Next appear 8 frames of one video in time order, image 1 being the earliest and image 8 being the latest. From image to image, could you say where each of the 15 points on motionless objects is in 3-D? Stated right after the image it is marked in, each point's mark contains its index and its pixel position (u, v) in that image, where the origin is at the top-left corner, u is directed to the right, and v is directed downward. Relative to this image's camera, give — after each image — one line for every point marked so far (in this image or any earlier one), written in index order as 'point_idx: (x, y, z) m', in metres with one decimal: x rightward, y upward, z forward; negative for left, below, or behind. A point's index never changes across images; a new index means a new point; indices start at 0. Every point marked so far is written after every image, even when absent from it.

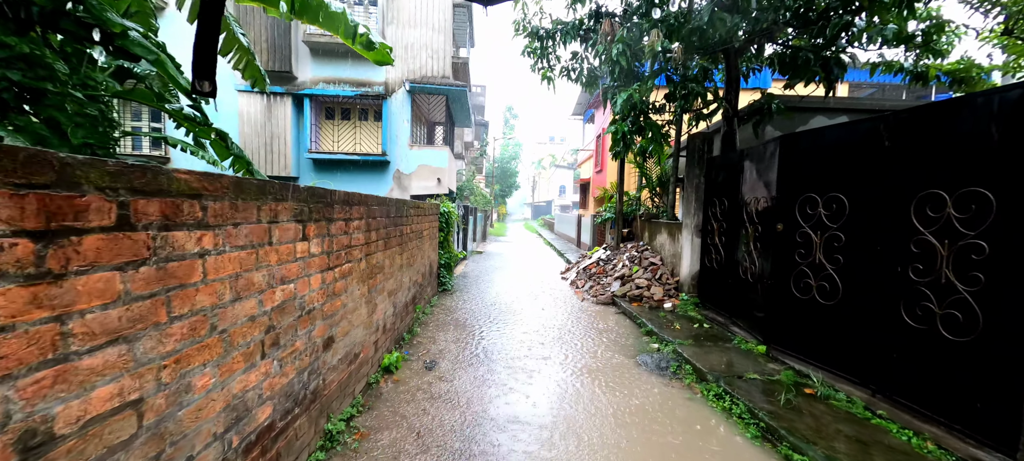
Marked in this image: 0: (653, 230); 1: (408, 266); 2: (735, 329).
0: (+2.6, 0.0, +7.3) m
1: (-1.2, -0.4, +4.7) m
2: (+2.6, -1.2, +4.7) m
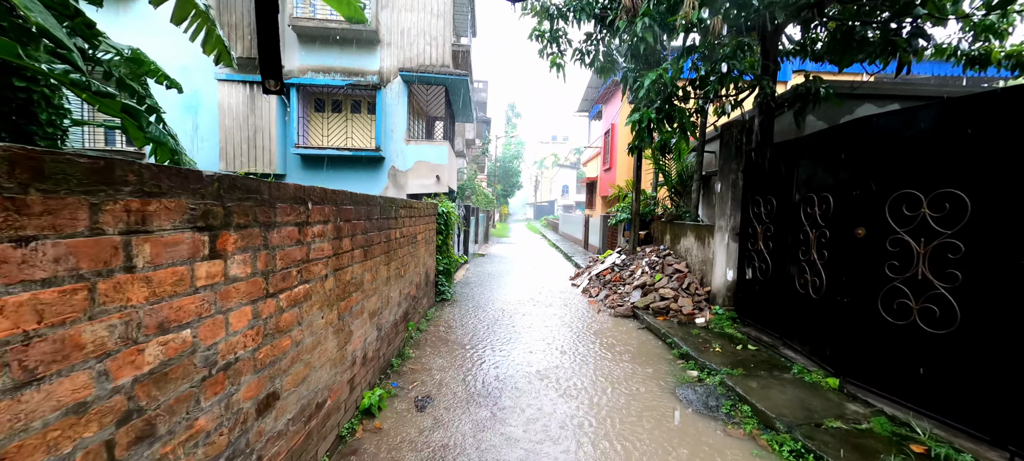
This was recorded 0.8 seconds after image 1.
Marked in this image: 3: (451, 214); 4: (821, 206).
0: (+2.7, 0.0, +6.5) m
1: (-1.1, -0.5, +3.9) m
2: (+2.7, -1.2, +3.9) m
3: (-1.0, +0.3, +6.9) m
4: (+2.8, +0.2, +3.5) m
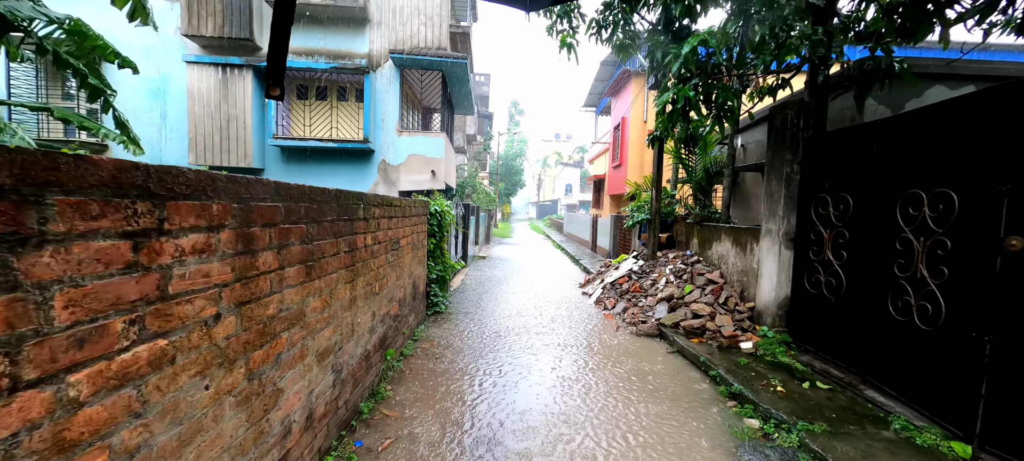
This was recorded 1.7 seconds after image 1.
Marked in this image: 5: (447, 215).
0: (+2.8, -0.1, +5.6) m
1: (-1.1, -0.5, +3.0) m
2: (+2.8, -1.3, +3.0) m
3: (-1.0, +0.3, +6.0) m
4: (+2.8, +0.2, +2.6) m
5: (-1.0, +0.2, +5.9) m
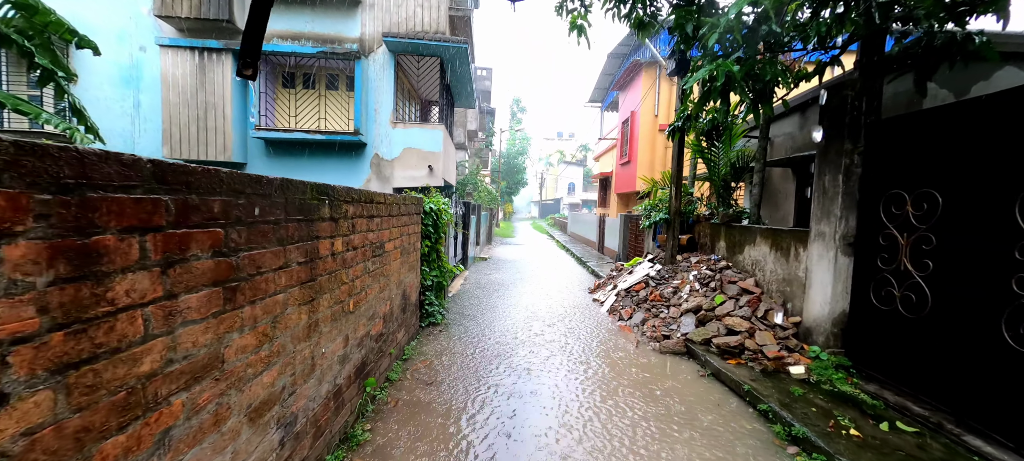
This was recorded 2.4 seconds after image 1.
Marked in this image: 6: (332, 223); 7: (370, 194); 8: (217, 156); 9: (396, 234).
0: (+2.8, -0.1, +4.9) m
1: (-1.0, -0.5, +2.4) m
2: (+2.8, -1.3, +2.3) m
3: (-0.9, +0.3, +5.4) m
4: (+2.9, +0.1, +2.0) m
5: (-0.9, +0.2, +5.3) m
6: (-1.0, 0.0, +2.2) m
7: (-1.0, +0.3, +2.8) m
8: (-5.0, +1.3, +6.6) m
9: (-1.0, 0.0, +3.5) m
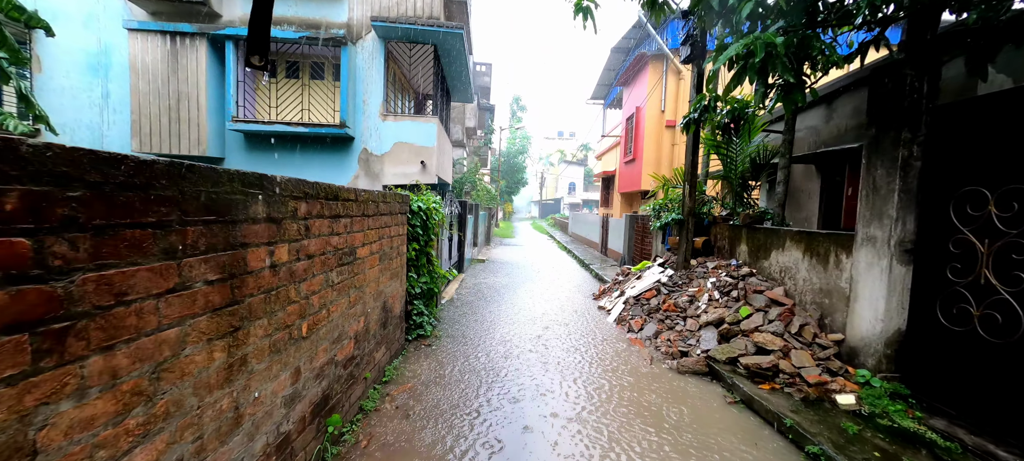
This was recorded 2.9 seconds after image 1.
0: (+2.8, -0.1, +4.4) m
1: (-1.0, -0.6, +1.9) m
2: (+2.8, -1.3, +1.8) m
3: (-0.9, +0.2, +4.8) m
4: (+2.9, +0.1, +1.5) m
5: (-0.9, +0.2, +4.8) m
6: (-1.0, 0.0, +1.7) m
7: (-1.0, +0.2, +2.3) m
8: (-5.0, +1.3, +6.1) m
9: (-1.0, 0.0, +2.9) m
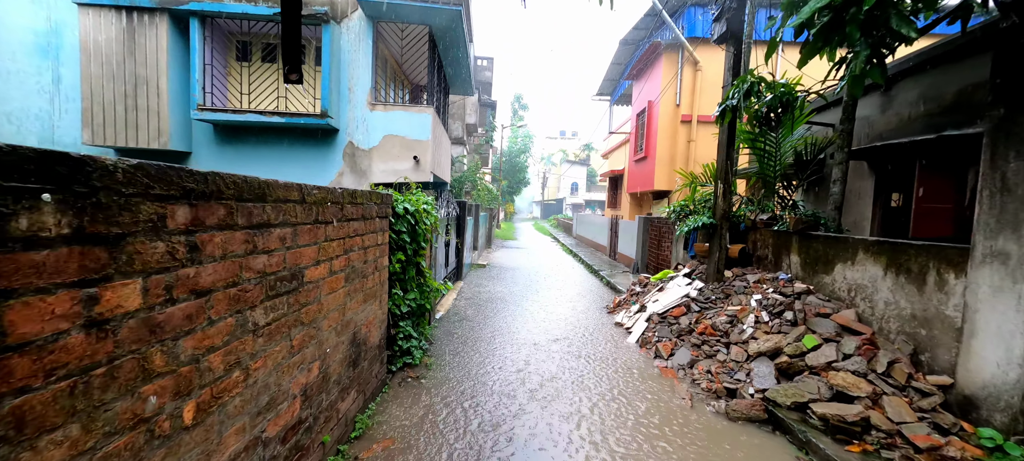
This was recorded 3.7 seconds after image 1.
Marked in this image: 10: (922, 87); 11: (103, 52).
0: (+2.9, -0.2, +3.7) m
1: (-1.0, -0.6, +1.1) m
2: (+2.8, -1.4, +1.1) m
3: (-0.9, +0.2, +4.1) m
4: (+2.9, 0.0, +0.7) m
5: (-0.9, +0.1, +4.0) m
6: (-1.0, 0.0, +0.9) m
7: (-1.0, +0.2, +1.5) m
8: (-4.9, +1.2, +5.3) m
9: (-1.0, -0.1, +2.2) m
10: (+4.4, +1.6, +4.3) m
11: (-5.5, +2.4, +5.2) m
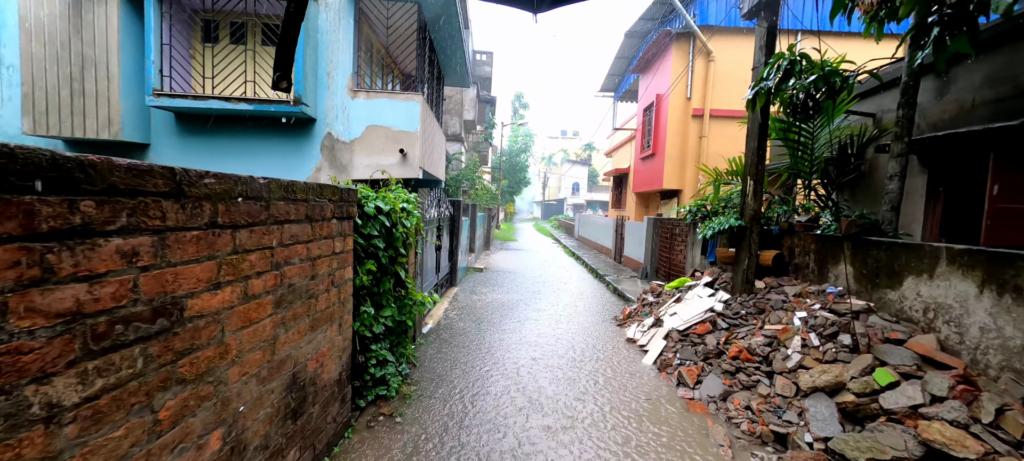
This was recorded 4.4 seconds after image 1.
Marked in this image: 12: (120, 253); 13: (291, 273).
0: (+2.8, -0.2, +3.0) m
1: (-1.0, -0.6, +0.5) m
2: (+2.8, -1.4, +0.4) m
3: (-0.9, +0.1, +3.4) m
4: (+2.9, 0.0, +0.1) m
5: (-0.9, +0.1, +3.4) m
6: (-1.0, -0.1, +0.3) m
7: (-1.0, +0.2, +0.9) m
8: (-4.9, +1.2, +4.7) m
9: (-1.0, -0.1, +1.6) m
10: (+4.4, +1.5, +3.6) m
11: (-5.5, +2.4, +4.6) m
12: (-1.0, 0.0, +1.0) m
13: (-1.0, -0.2, +1.8) m
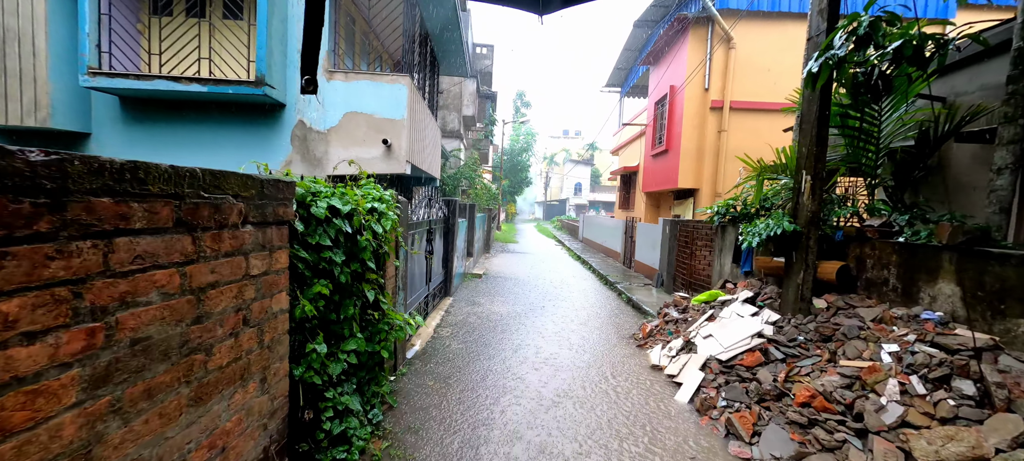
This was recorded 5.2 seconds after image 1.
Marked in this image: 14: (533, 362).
0: (+2.9, -0.3, +2.3) m
1: (-1.0, -0.7, -0.2) m
2: (+2.8, -1.5, -0.3) m
3: (-0.9, +0.1, +2.7) m
4: (+2.9, -0.1, -0.7) m
5: (-0.9, +0.1, +2.6) m
6: (-1.0, -0.1, -0.5) m
7: (-1.0, +0.1, +0.2) m
8: (-4.9, +1.1, +4.0) m
9: (-1.0, -0.2, +0.8) m
10: (+4.4, +1.5, +2.9) m
11: (-5.5, +2.3, +3.9) m
12: (-1.0, -0.1, +0.3) m
13: (-1.0, -0.2, +1.1) m
14: (+0.2, -1.3, +3.8) m
